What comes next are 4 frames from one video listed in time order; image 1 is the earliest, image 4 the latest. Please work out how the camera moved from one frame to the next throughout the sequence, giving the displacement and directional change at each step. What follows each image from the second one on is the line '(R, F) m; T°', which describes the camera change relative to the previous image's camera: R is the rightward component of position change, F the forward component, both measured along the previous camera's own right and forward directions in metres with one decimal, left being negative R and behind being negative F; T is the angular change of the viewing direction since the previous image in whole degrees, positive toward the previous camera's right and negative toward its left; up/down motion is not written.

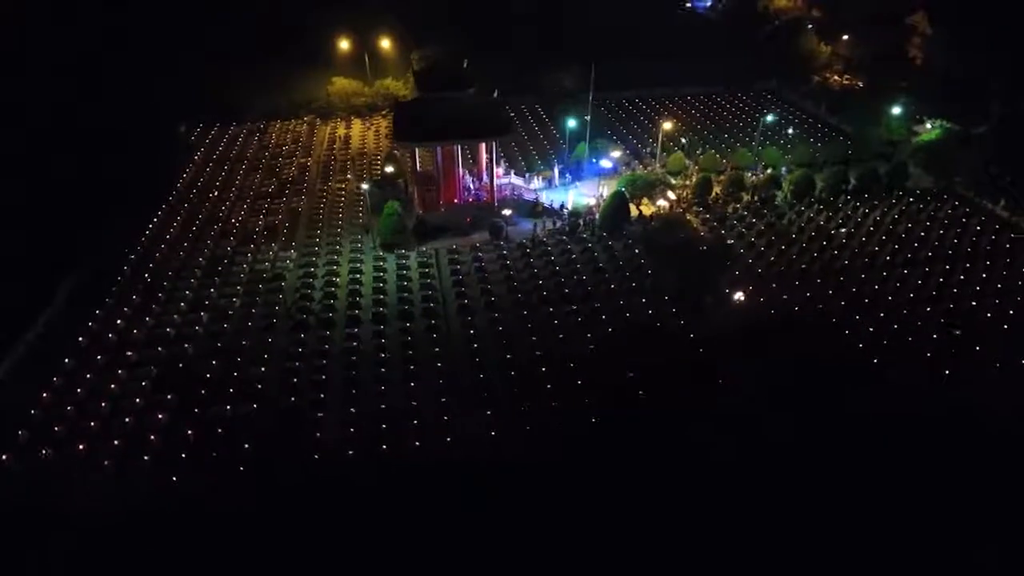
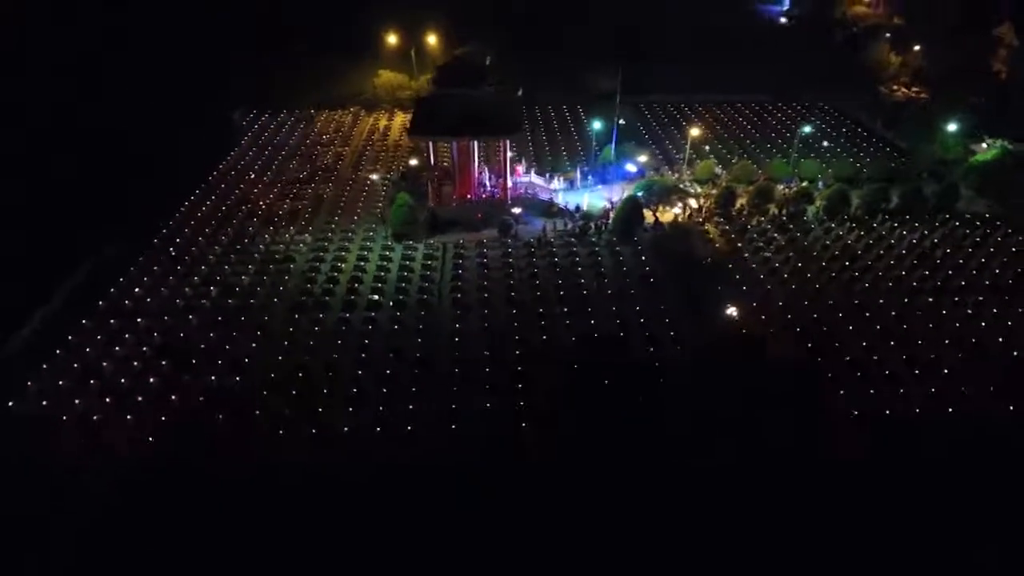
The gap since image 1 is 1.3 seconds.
(+1.8, 0.0) m; -7°
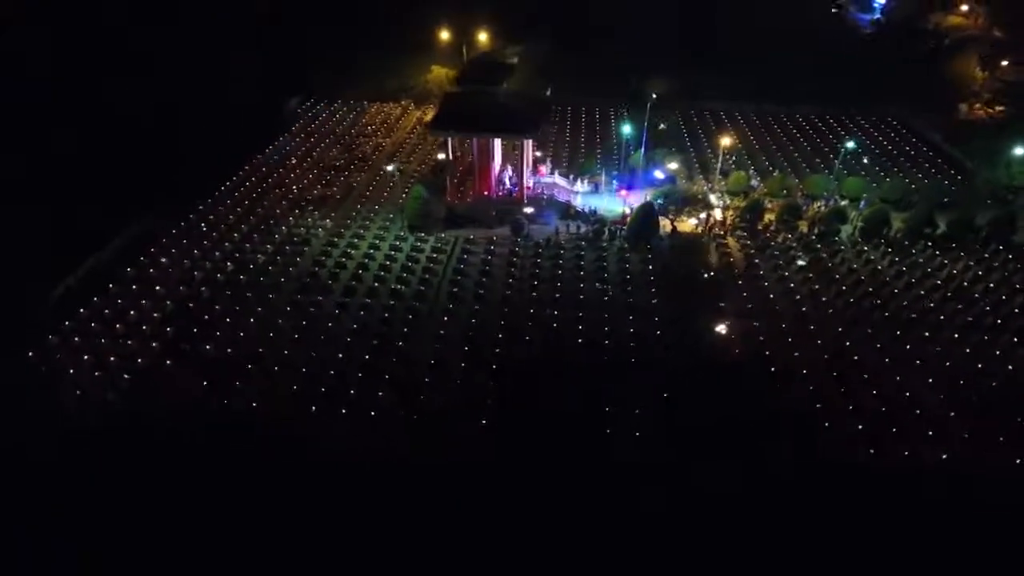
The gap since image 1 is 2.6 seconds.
(+1.9, +0.1) m; -8°
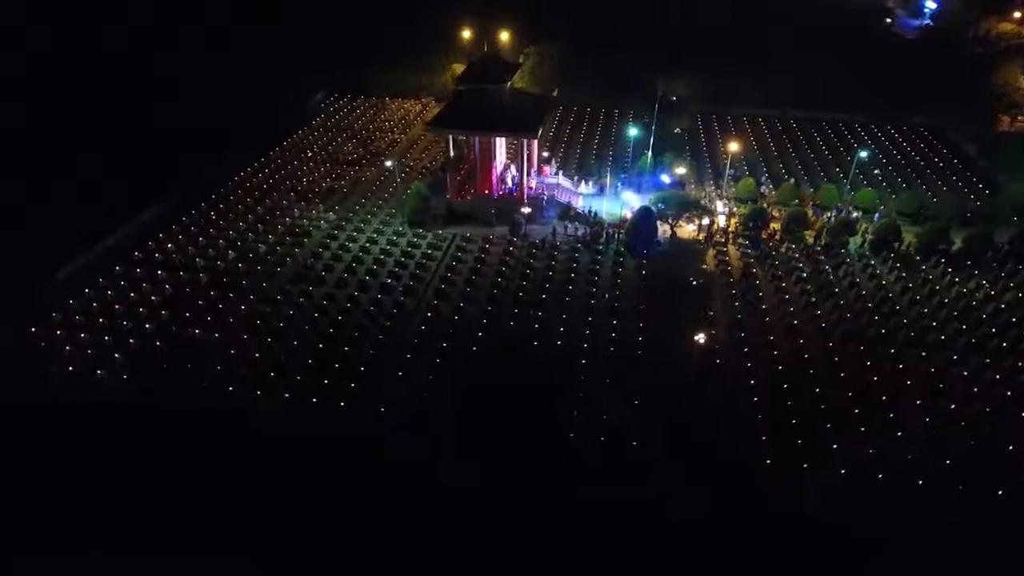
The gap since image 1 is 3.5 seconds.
(+1.2, +0.1) m; -5°
